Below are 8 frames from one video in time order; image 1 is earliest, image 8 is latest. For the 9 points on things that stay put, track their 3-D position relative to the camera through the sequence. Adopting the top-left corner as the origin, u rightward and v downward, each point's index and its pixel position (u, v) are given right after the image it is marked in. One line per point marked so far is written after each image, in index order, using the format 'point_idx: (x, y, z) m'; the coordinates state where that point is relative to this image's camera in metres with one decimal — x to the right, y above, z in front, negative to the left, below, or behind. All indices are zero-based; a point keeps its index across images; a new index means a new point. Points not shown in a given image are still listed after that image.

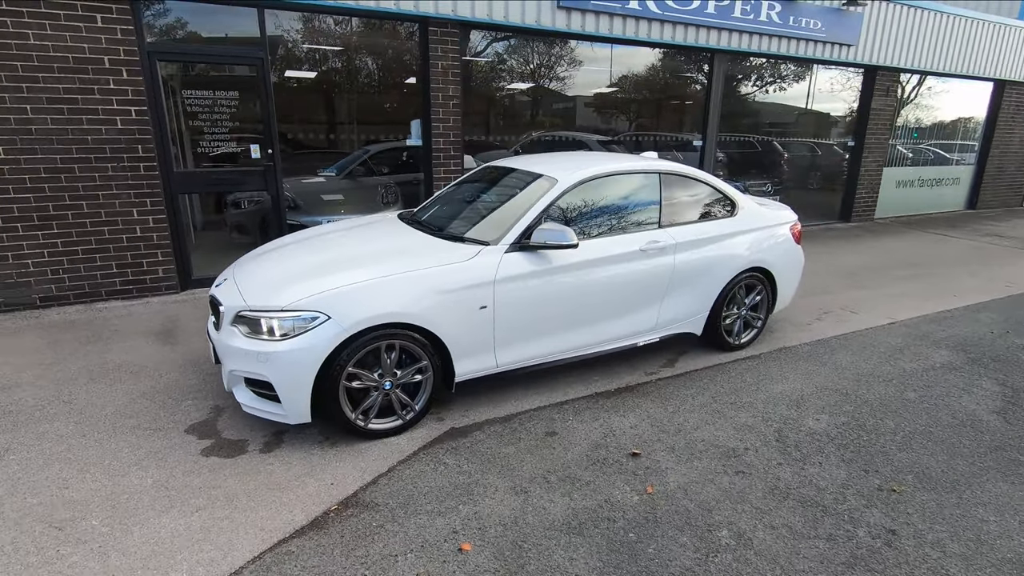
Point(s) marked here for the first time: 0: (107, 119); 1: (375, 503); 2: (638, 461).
0: (-4.1, +1.7, +5.5) m
1: (-0.7, -1.1, +2.8) m
2: (+0.7, -1.0, +3.2) m
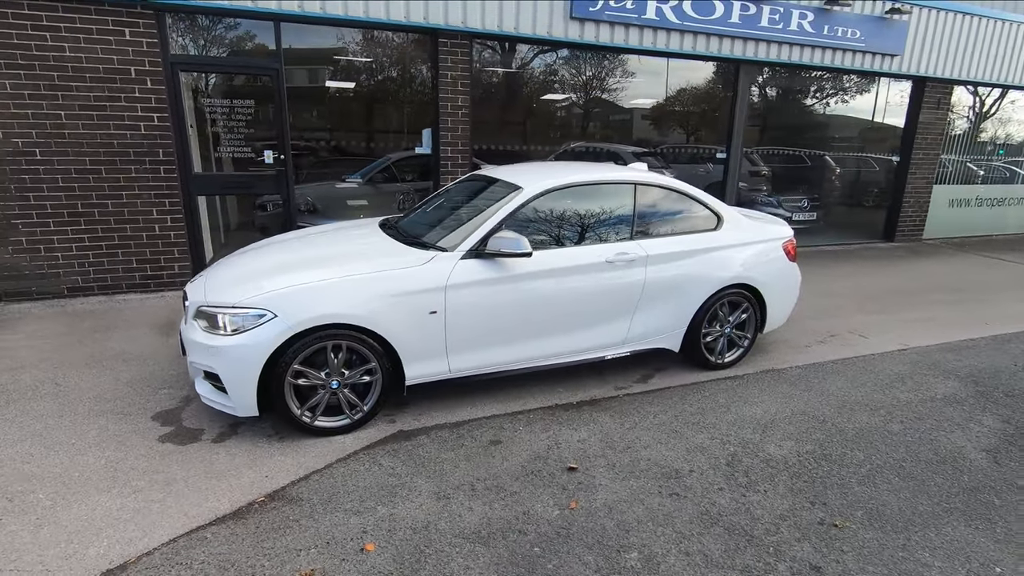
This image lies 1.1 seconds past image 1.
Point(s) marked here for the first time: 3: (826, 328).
0: (-4.1, +1.8, +5.9) m
1: (-1.2, -1.1, +2.9) m
2: (+0.3, -1.1, +3.1) m
3: (+3.3, -0.4, +5.8) m
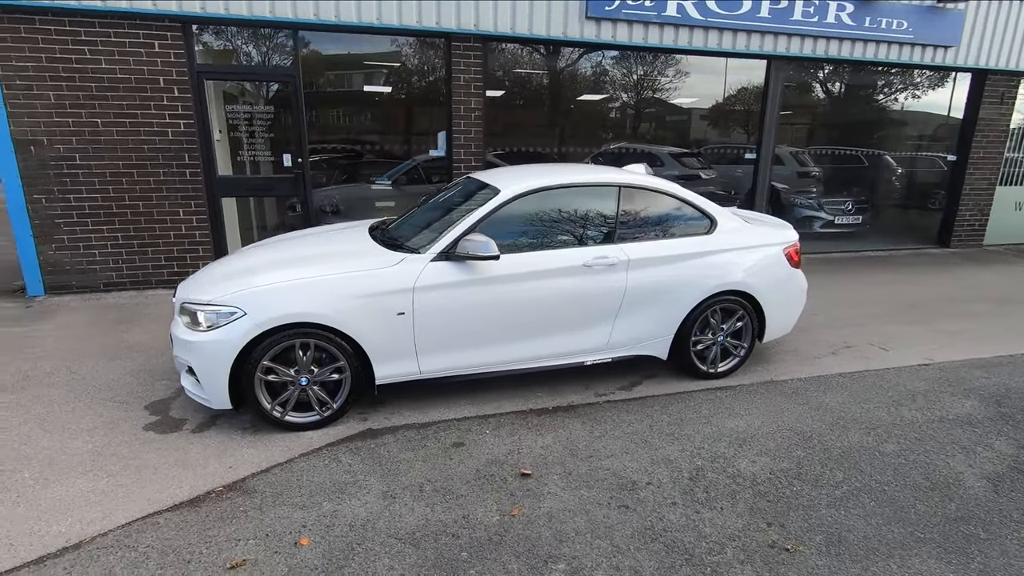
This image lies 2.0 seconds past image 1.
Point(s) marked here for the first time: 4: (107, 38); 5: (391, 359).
0: (-4.1, +1.8, +6.3) m
1: (-1.4, -1.1, +3.0) m
2: (+0.1, -1.1, +3.1) m
3: (+3.3, -0.5, +5.4) m
4: (-4.4, +2.7, +6.0) m
5: (-0.8, -0.5, +3.7) m
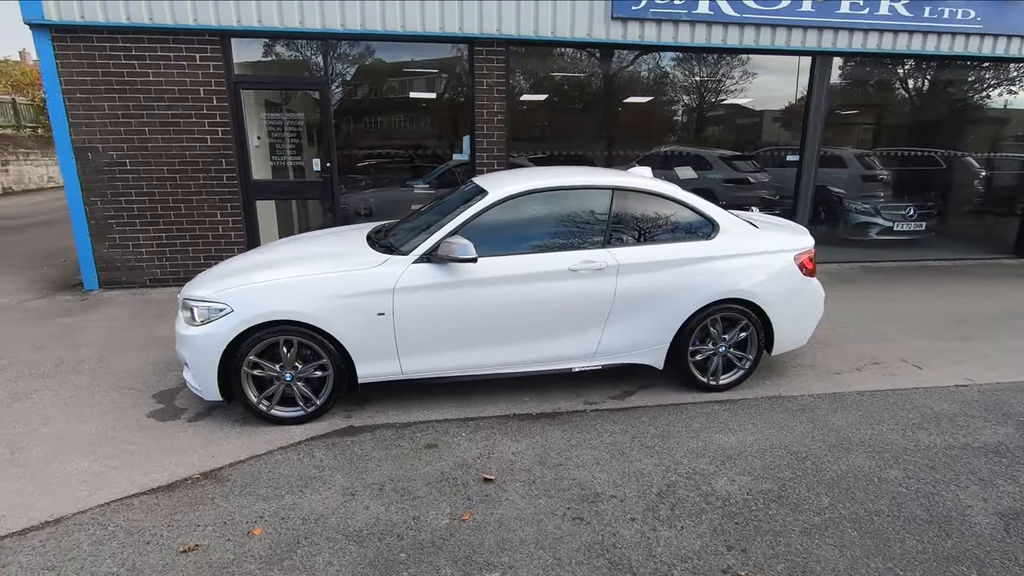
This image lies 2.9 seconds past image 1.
0: (-3.9, +1.9, +6.7) m
1: (-1.7, -1.1, +3.2) m
2: (-0.2, -1.1, +3.1) m
3: (+3.3, -0.6, +5.0) m
4: (-4.2, +2.8, +6.4) m
5: (-1.0, -0.5, +3.7) m
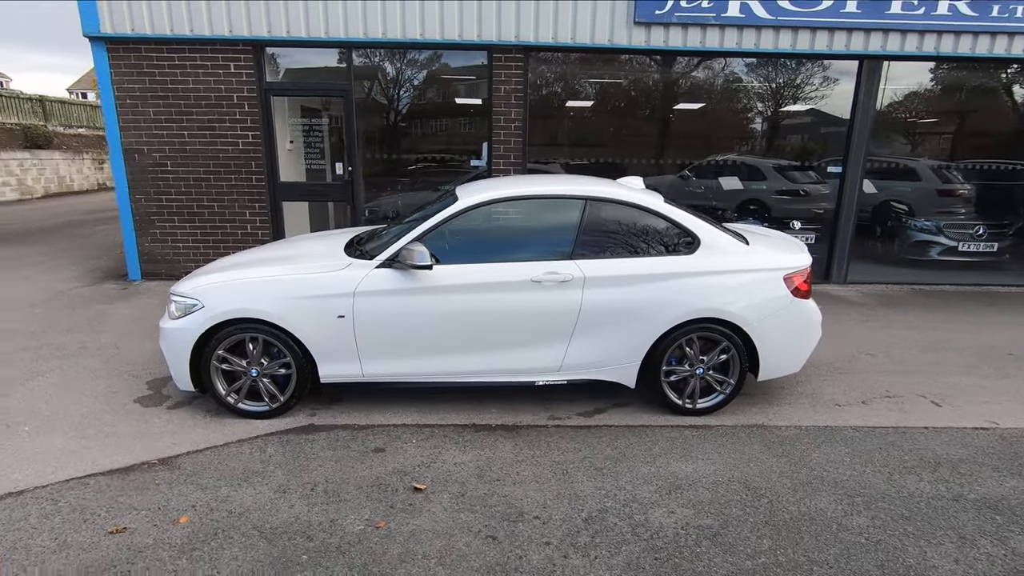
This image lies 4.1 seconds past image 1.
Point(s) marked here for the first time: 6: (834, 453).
0: (-3.7, +1.9, +7.2) m
1: (-2.0, -1.1, +3.3) m
2: (-0.6, -1.2, +3.1) m
3: (+3.1, -0.8, +4.6) m
4: (-4.0, +2.9, +6.9) m
5: (-1.2, -0.5, +3.8) m
6: (+2.1, -1.1, +3.6) m
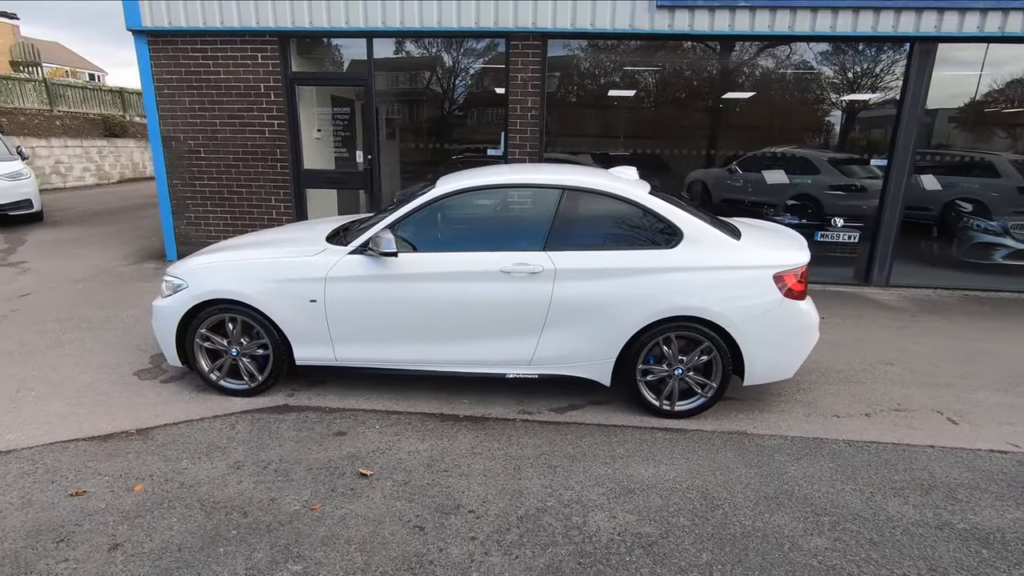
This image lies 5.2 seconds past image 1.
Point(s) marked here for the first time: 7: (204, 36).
0: (-3.4, +2.2, +7.4) m
1: (-2.3, -1.0, +3.5) m
2: (-0.9, -1.1, +3.1) m
3: (+3.0, -0.9, +4.2) m
4: (-3.8, +3.1, +7.2) m
5: (-1.5, -0.4, +3.9) m
6: (+1.9, -1.1, +3.3) m
7: (-4.1, +3.3, +7.2) m
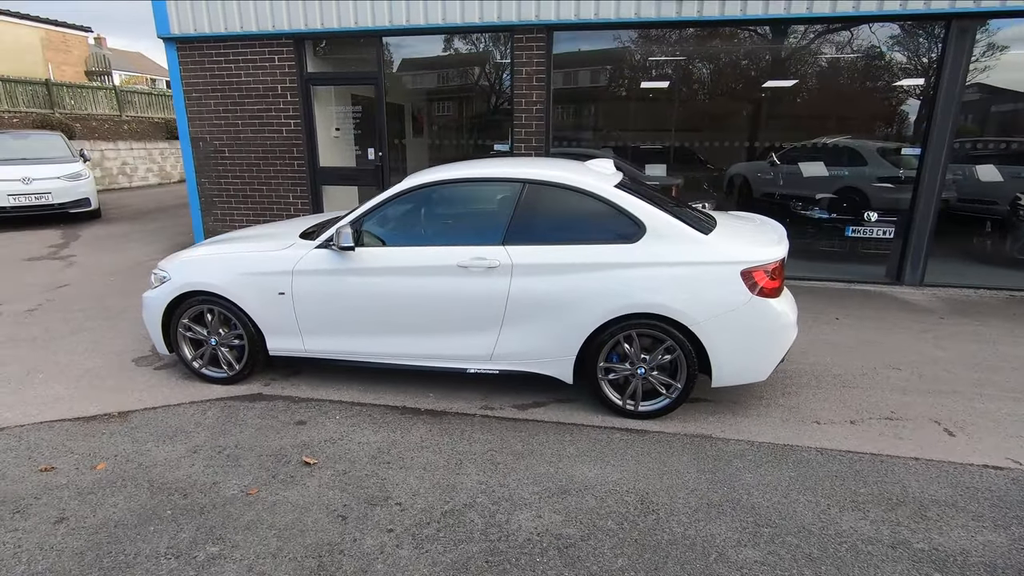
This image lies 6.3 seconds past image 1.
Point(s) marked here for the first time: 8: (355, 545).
0: (-3.3, +2.3, +7.7) m
1: (-2.6, -0.9, +3.7) m
2: (-1.2, -1.0, +3.2) m
3: (+2.7, -0.9, +3.9) m
4: (-3.7, +3.2, +7.5) m
5: (-1.7, -0.3, +4.0) m
6: (+1.5, -1.1, +3.1) m
7: (-3.9, +3.4, +7.5) m
8: (-0.7, -1.2, +2.5) m
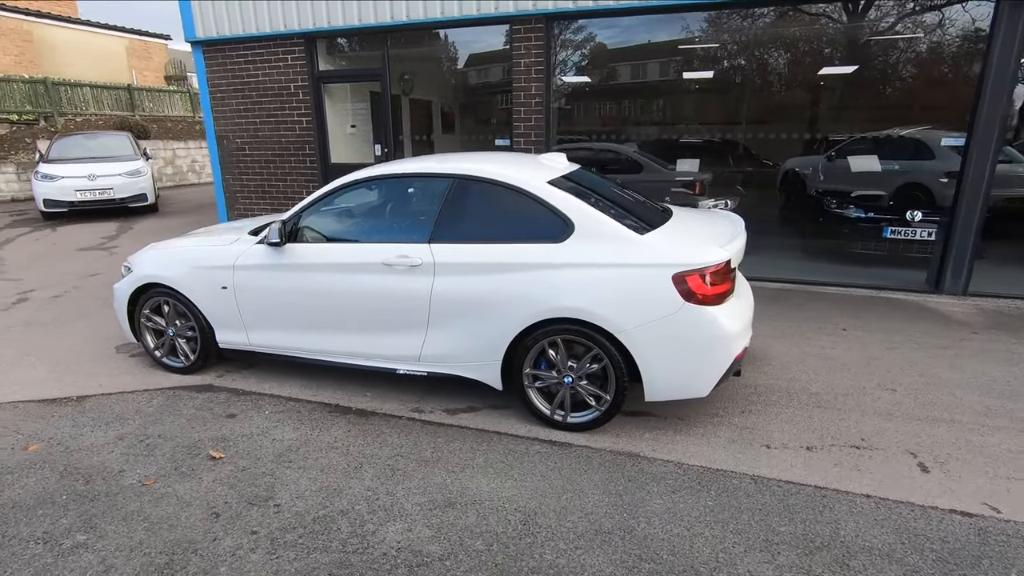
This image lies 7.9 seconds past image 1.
0: (-3.2, +2.4, +7.9) m
1: (-3.1, -0.8, +3.9) m
2: (-1.8, -1.0, +3.2) m
3: (+2.2, -0.9, +3.4) m
4: (-3.6, +3.3, +7.8) m
5: (-2.2, -0.3, +4.1) m
6: (+0.9, -1.1, +2.8) m
7: (-3.8, +3.5, +7.8) m
8: (-1.4, -1.2, +2.5) m
